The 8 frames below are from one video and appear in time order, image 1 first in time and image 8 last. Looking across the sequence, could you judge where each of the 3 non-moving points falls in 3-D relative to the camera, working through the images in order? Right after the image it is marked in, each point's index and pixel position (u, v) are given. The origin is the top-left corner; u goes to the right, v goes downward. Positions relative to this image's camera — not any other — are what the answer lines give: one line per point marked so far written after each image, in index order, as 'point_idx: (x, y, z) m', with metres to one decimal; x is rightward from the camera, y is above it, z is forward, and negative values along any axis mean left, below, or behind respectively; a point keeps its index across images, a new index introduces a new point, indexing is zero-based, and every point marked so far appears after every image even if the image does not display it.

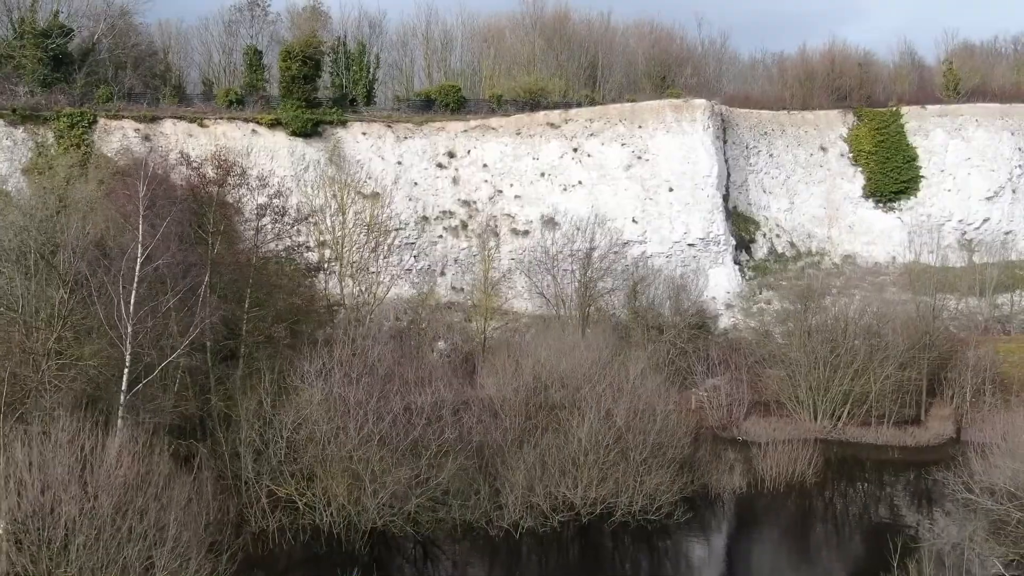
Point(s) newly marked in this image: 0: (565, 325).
0: (+1.5, -1.1, +18.9) m
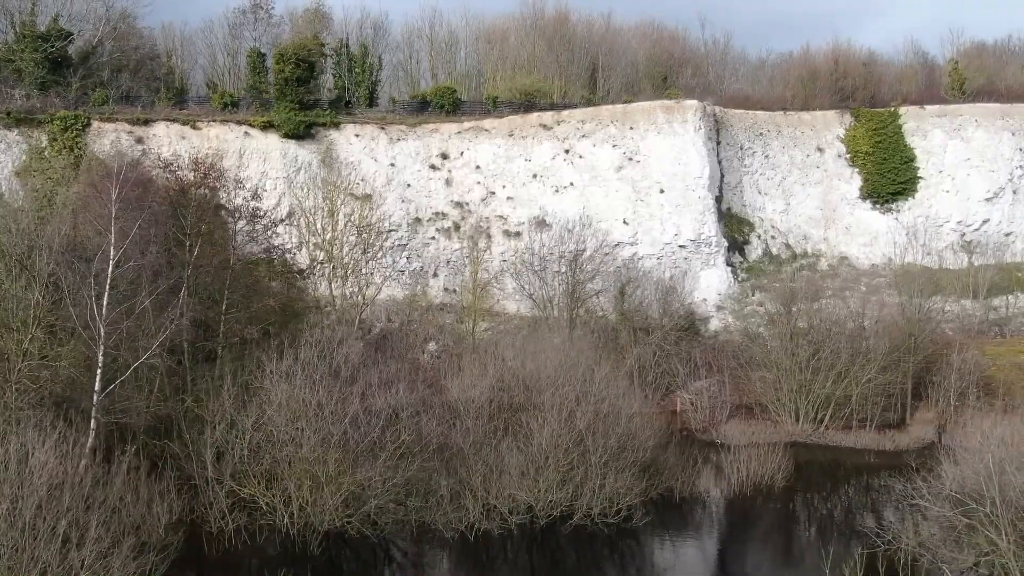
0: (+1.1, -1.1, +18.8) m
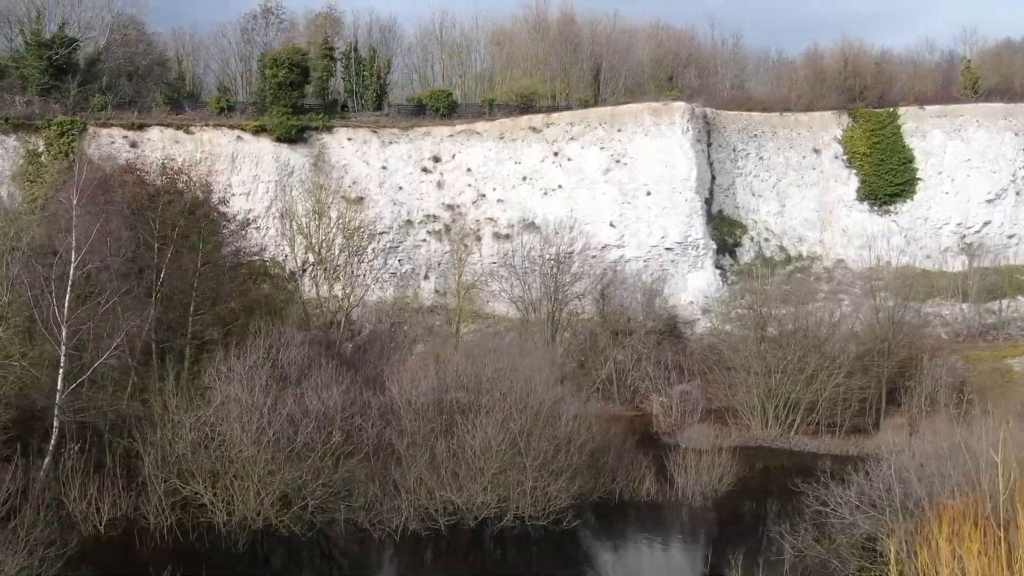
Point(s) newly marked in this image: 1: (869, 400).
0: (+0.6, -1.2, +18.8) m
1: (+7.9, -2.5, +15.2) m
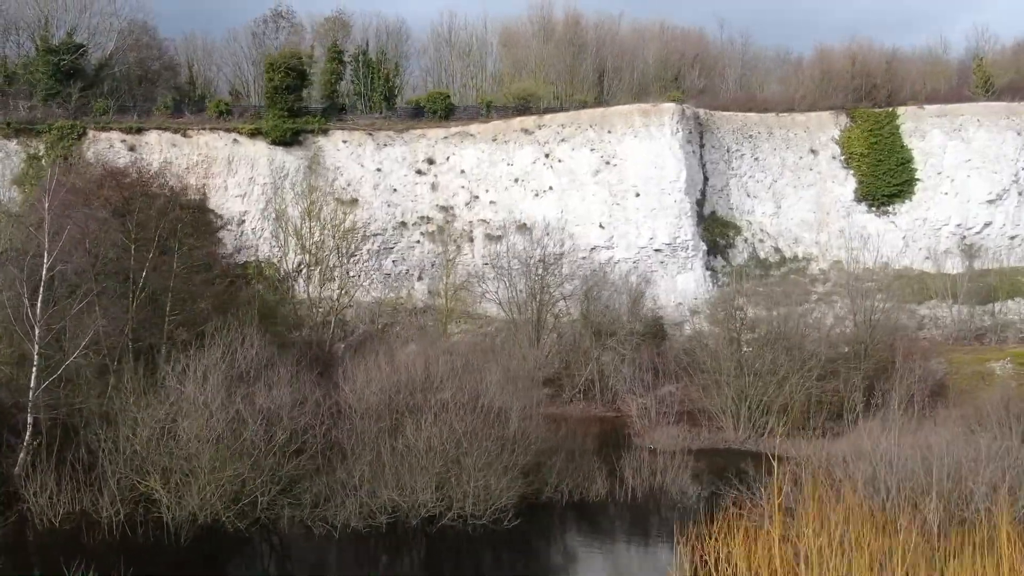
0: (+0.1, -1.2, +18.9) m
1: (+7.4, -2.6, +15.1) m
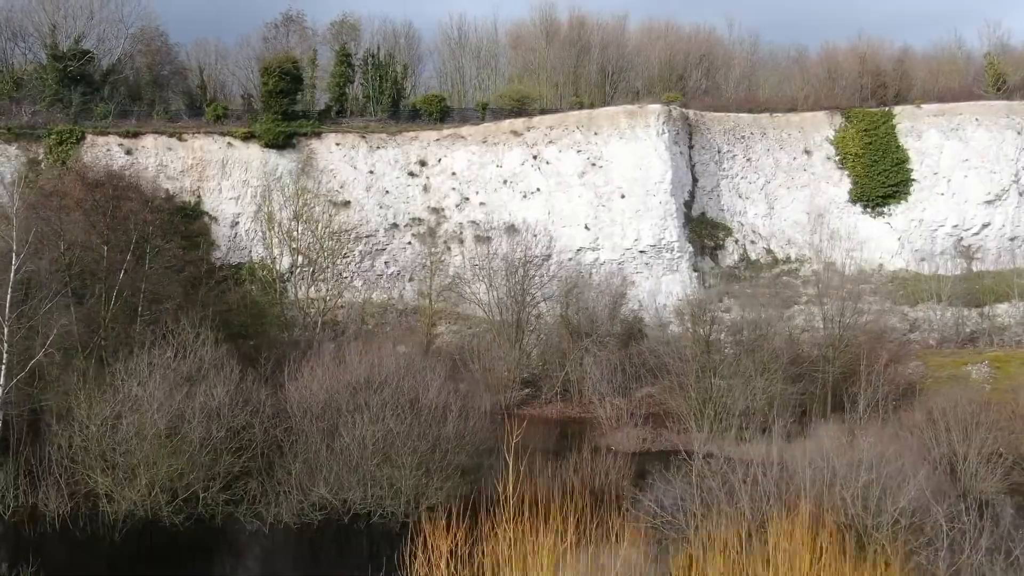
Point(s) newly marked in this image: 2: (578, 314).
0: (-0.4, -1.3, +19.0) m
1: (+6.7, -2.6, +14.9) m
2: (+1.9, -0.7, +19.3) m
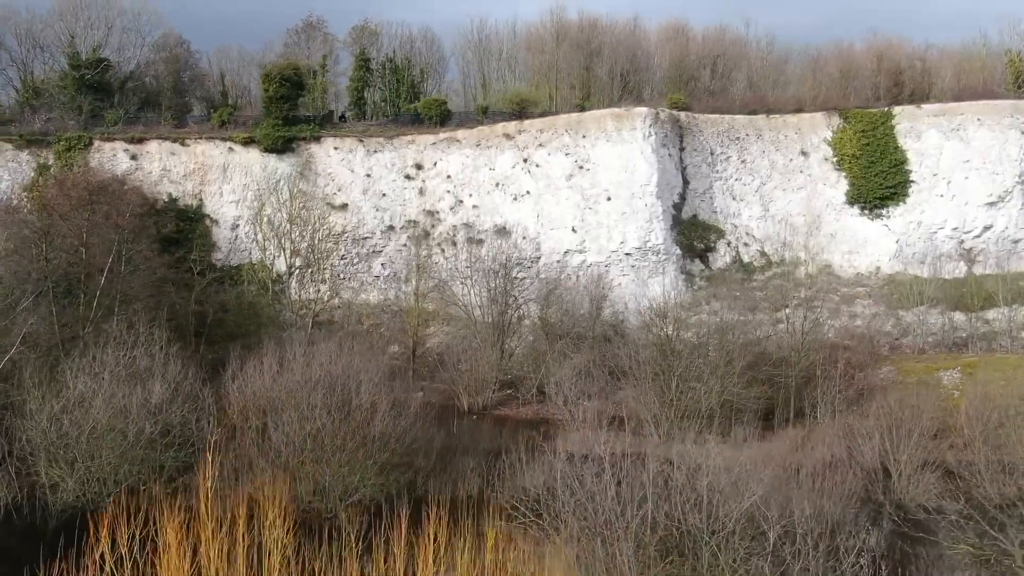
0: (-1.0, -1.3, +19.3) m
1: (+5.9, -2.7, +14.9) m
2: (+1.4, -0.8, +19.5) m
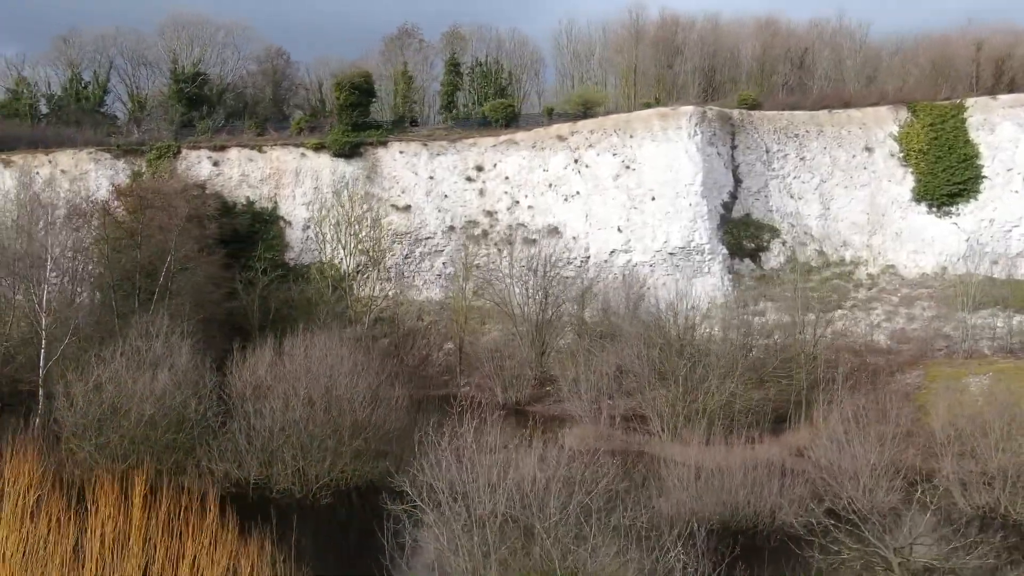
0: (+0.1, -1.2, +20.0) m
1: (+6.3, -2.7, +14.6) m
2: (+2.5, -0.8, +19.8) m
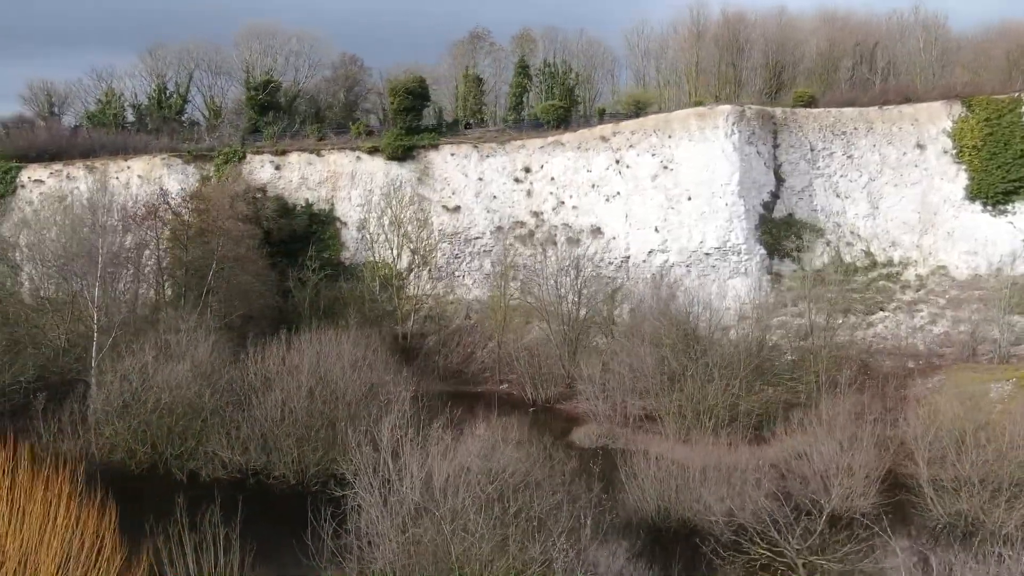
0: (+1.1, -1.2, +20.6) m
1: (+6.7, -2.7, +14.6) m
2: (+3.4, -0.7, +20.2) m
